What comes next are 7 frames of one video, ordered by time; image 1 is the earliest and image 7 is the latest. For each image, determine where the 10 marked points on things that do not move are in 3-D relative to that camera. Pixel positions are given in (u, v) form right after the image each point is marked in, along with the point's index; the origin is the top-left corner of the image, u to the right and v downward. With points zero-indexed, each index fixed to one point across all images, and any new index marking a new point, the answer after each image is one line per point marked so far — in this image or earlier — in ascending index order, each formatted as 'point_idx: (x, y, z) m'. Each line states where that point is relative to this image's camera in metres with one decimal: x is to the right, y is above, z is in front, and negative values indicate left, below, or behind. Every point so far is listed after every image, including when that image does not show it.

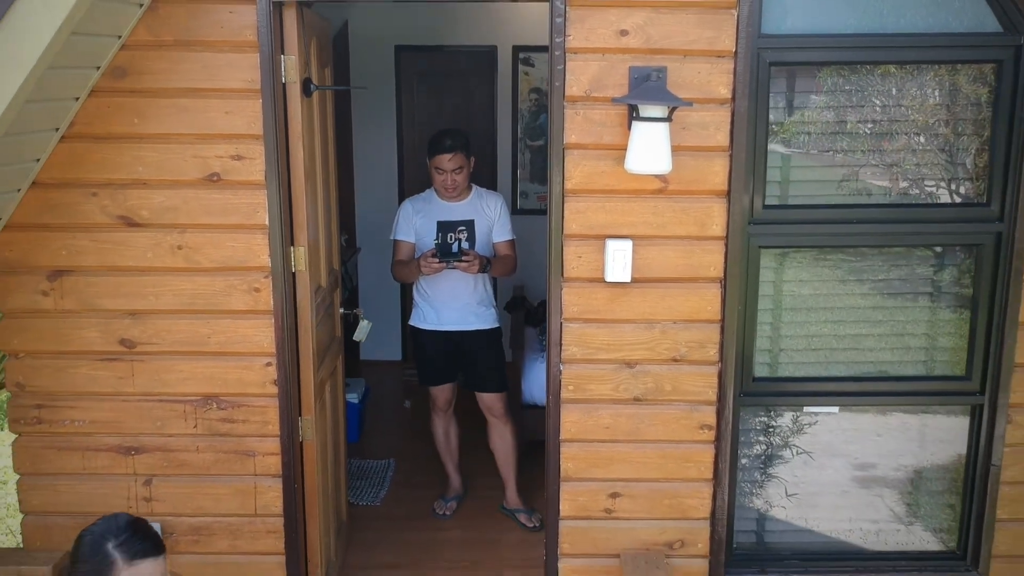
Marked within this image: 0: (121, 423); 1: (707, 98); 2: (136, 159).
0: (-1.1, -0.4, +3.0) m
1: (+0.5, +0.5, +2.8) m
2: (-1.0, +0.4, +2.8) m
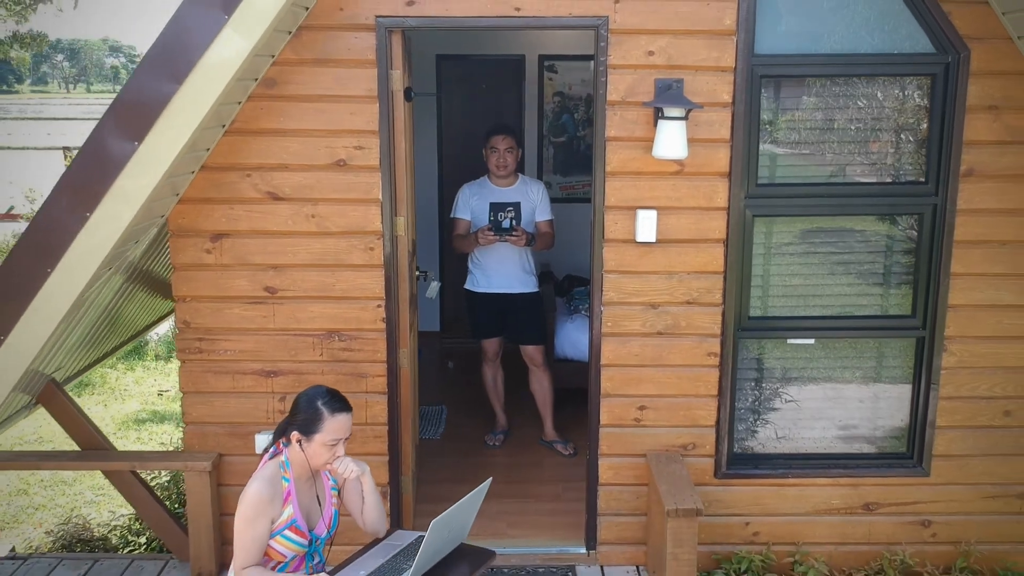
0: (-0.9, -0.2, +3.8) m
1: (+0.7, +0.7, +3.6) m
2: (-0.8, +0.5, +3.7) m
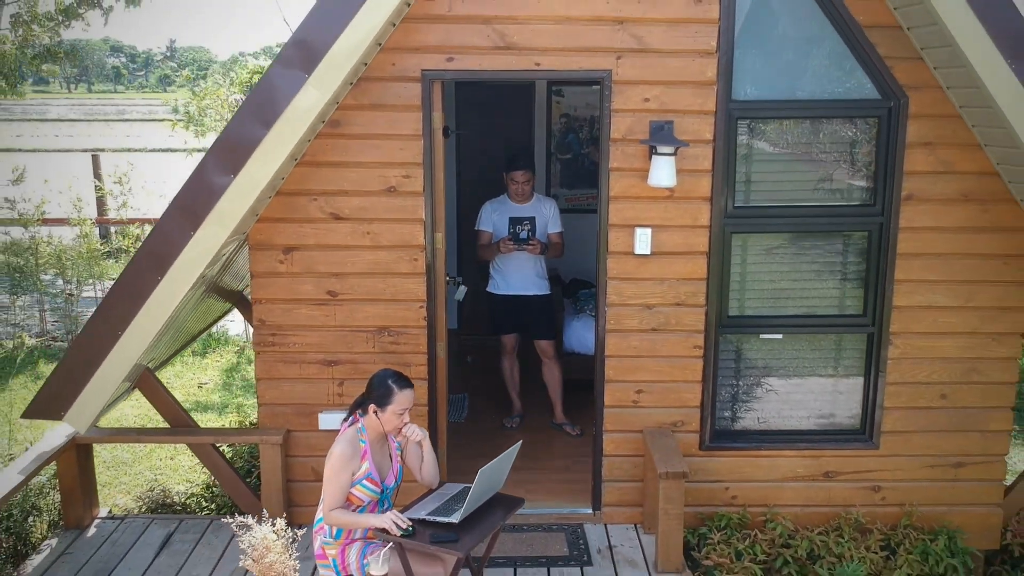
0: (-0.8, -0.3, +4.6) m
1: (+0.8, +0.6, +4.4) m
2: (-0.7, +0.5, +4.5) m
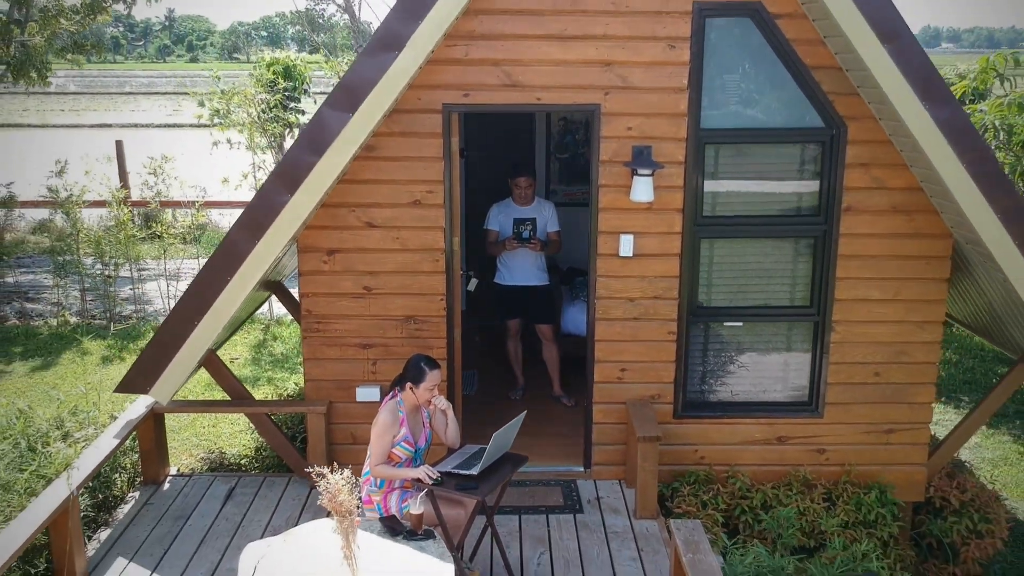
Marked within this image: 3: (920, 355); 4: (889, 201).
0: (-0.8, -0.2, +5.6) m
1: (+0.8, +0.7, +5.3) m
2: (-0.7, +0.5, +5.4) m
3: (+2.3, -0.4, +5.6) m
4: (+2.0, +0.5, +5.4) m
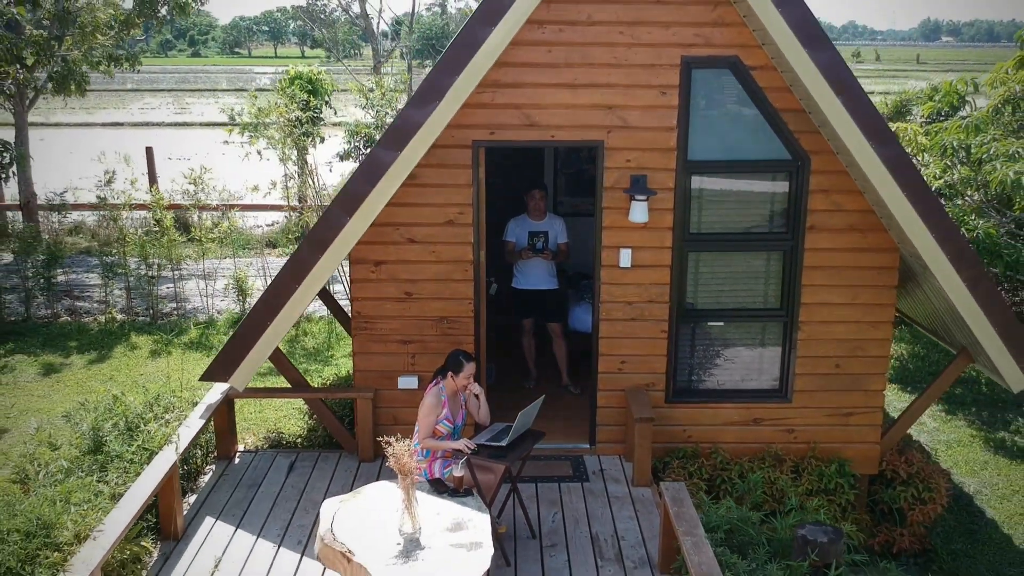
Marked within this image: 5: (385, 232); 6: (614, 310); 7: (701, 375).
0: (-0.7, -0.3, +6.6) m
1: (+1.0, +0.6, +6.4) m
2: (-0.6, +0.5, +6.4) m
3: (+2.4, -0.4, +6.7) m
4: (+2.1, +0.4, +6.4) m
5: (-0.8, +0.4, +6.4) m
6: (+0.7, -0.1, +6.6) m
7: (+1.3, -0.6, +6.8) m
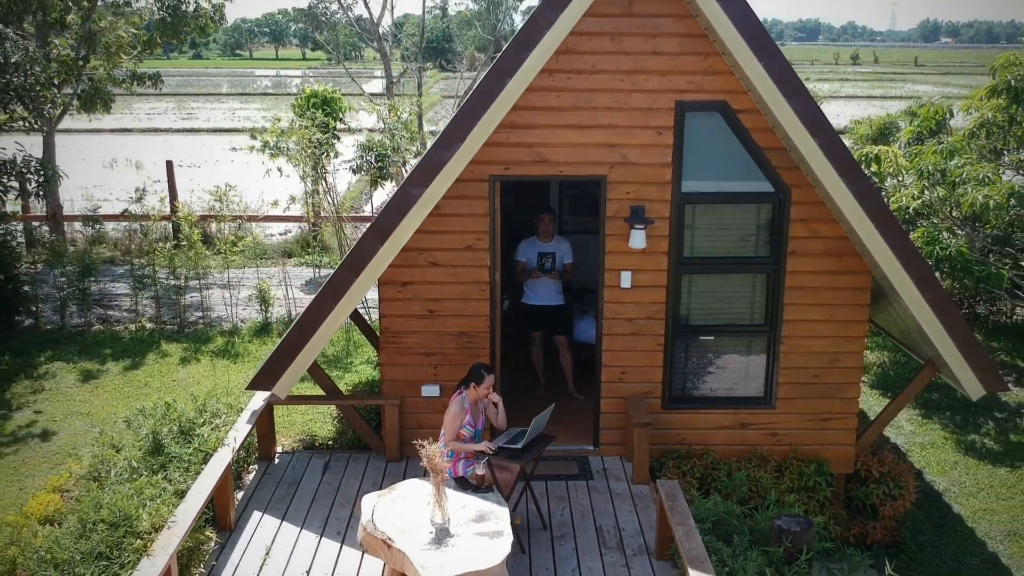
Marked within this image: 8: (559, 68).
0: (-0.6, -0.4, +7.4) m
1: (+1.0, +0.5, +7.1) m
2: (-0.5, +0.3, +7.2) m
3: (+2.5, -0.5, +7.4) m
4: (+2.2, +0.3, +7.2) m
5: (-0.7, +0.2, +7.2) m
6: (+0.7, -0.3, +7.3) m
7: (+1.3, -0.7, +7.5) m
8: (+0.3, +1.5, +6.8) m
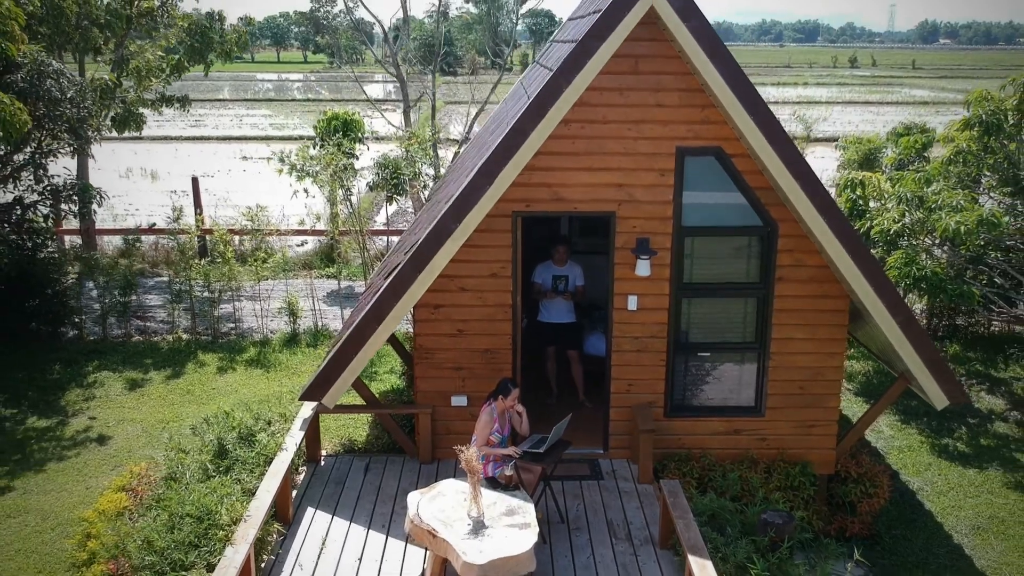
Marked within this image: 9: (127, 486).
0: (-0.5, -0.6, +8.3) m
1: (+1.2, +0.3, +8.1) m
2: (-0.3, +0.2, +8.1) m
3: (+2.6, -0.7, +8.4) m
4: (+2.4, +0.1, +8.1) m
5: (-0.6, 0.0, +8.1) m
6: (+0.9, -0.5, +8.3) m
7: (+1.5, -0.9, +8.5) m
8: (+0.5, +1.3, +7.8) m
9: (-3.4, -1.7, +8.8) m
